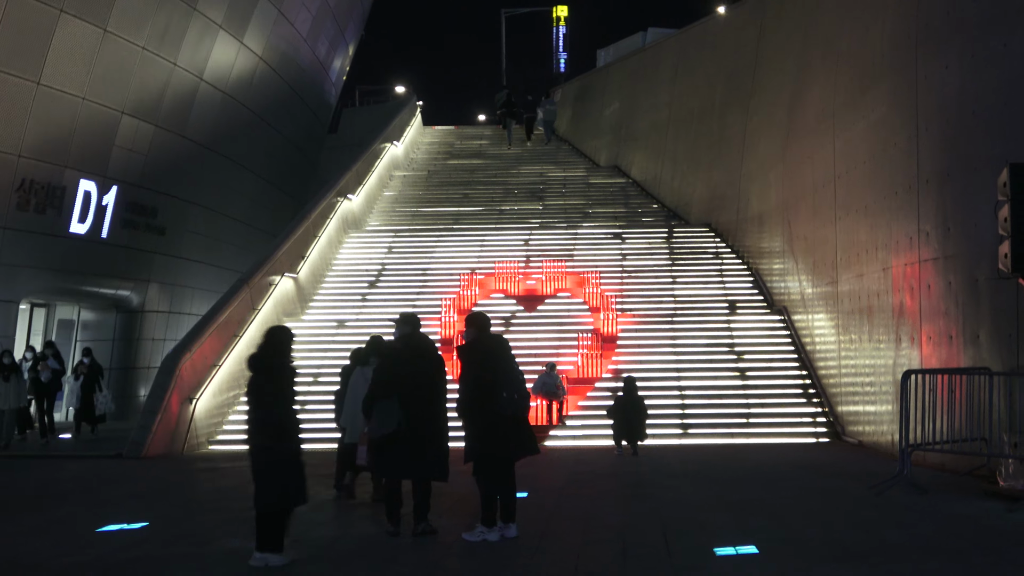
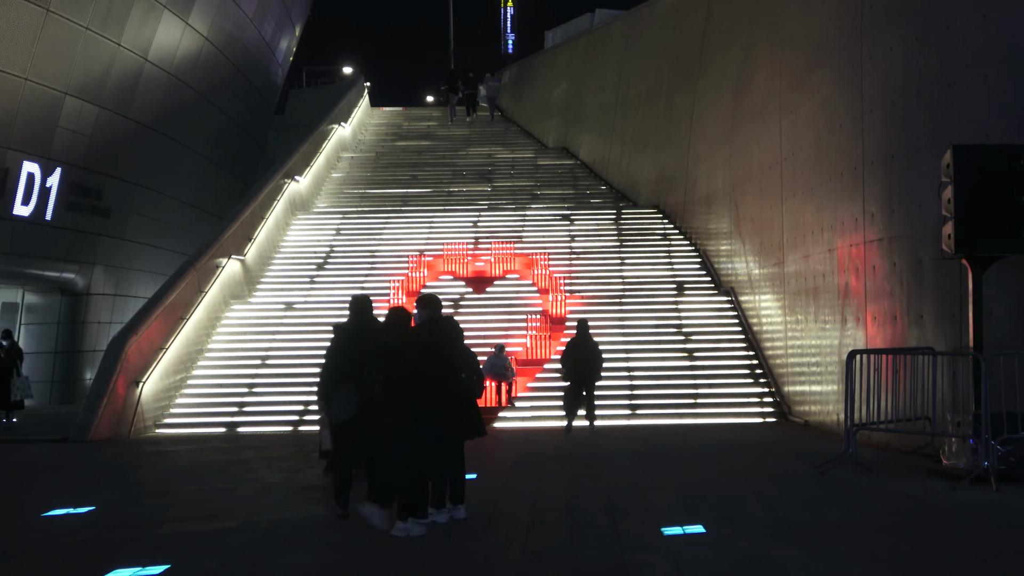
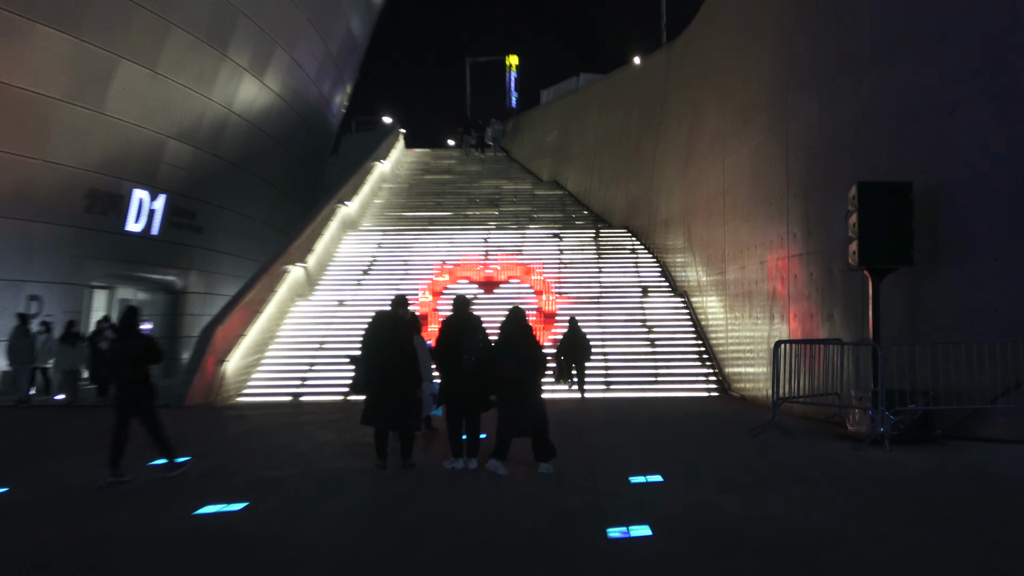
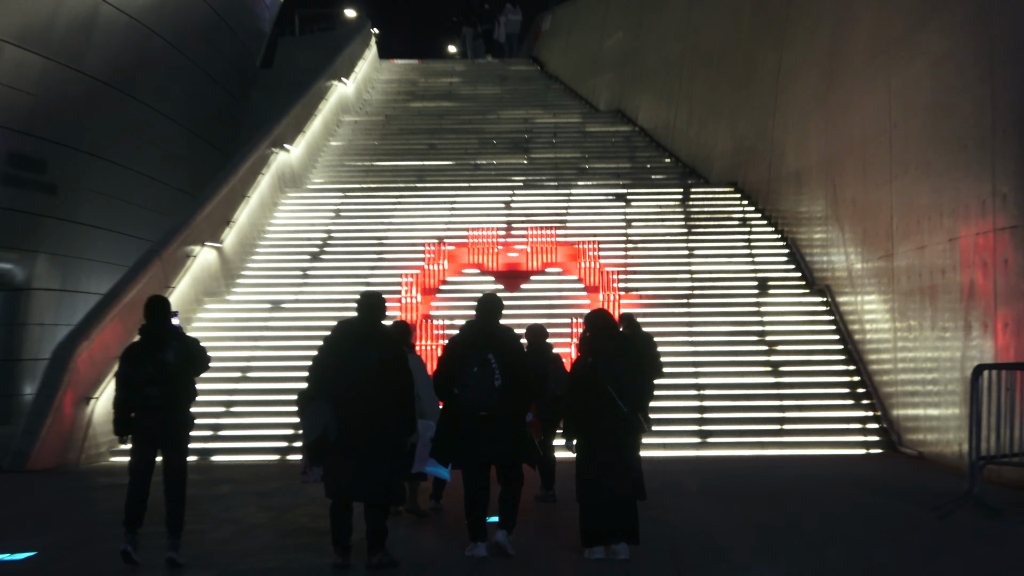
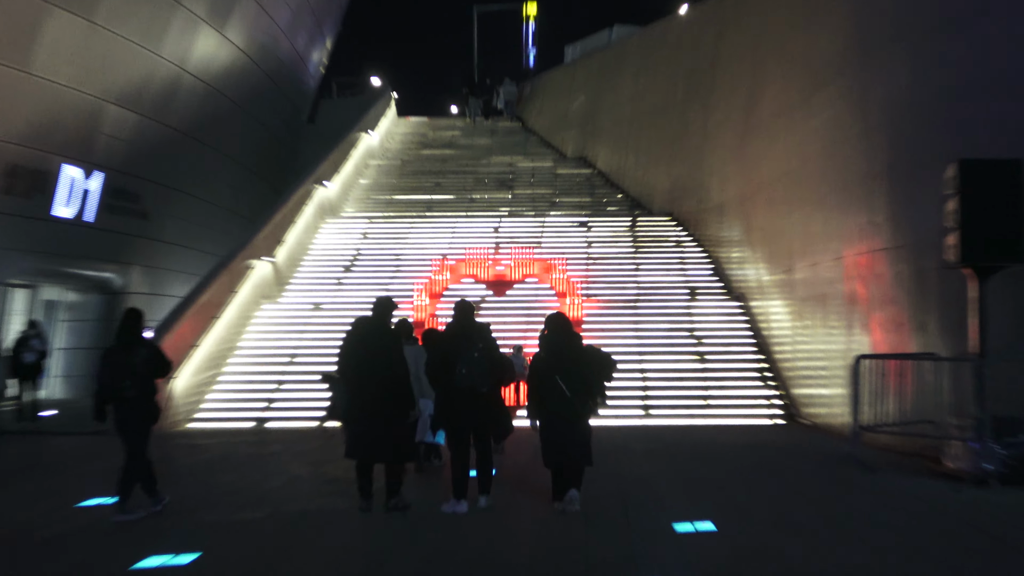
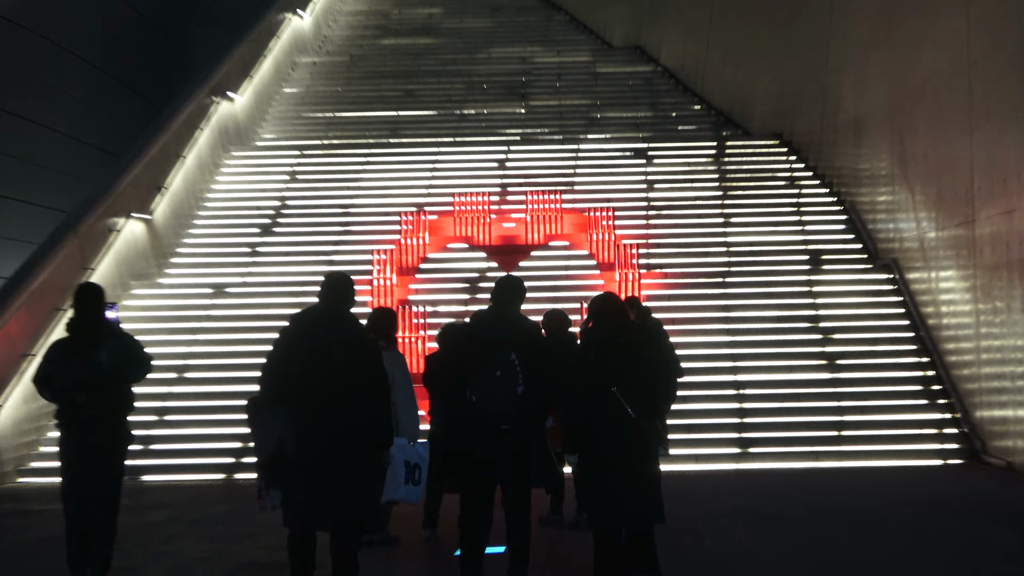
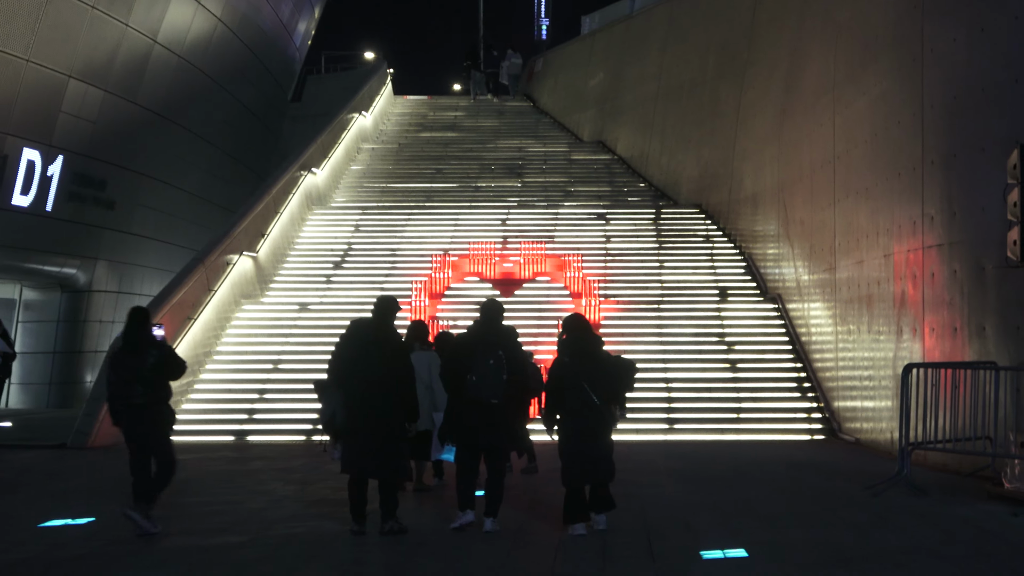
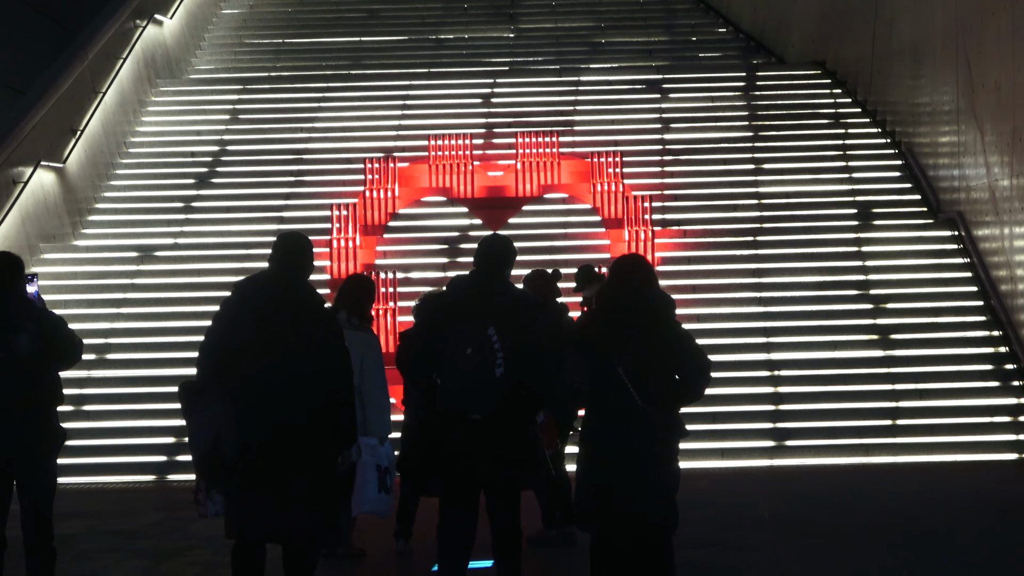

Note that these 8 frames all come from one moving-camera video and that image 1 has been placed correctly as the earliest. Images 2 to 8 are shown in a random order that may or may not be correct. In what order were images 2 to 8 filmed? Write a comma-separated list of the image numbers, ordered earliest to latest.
2, 3, 5, 7, 4, 6, 8
